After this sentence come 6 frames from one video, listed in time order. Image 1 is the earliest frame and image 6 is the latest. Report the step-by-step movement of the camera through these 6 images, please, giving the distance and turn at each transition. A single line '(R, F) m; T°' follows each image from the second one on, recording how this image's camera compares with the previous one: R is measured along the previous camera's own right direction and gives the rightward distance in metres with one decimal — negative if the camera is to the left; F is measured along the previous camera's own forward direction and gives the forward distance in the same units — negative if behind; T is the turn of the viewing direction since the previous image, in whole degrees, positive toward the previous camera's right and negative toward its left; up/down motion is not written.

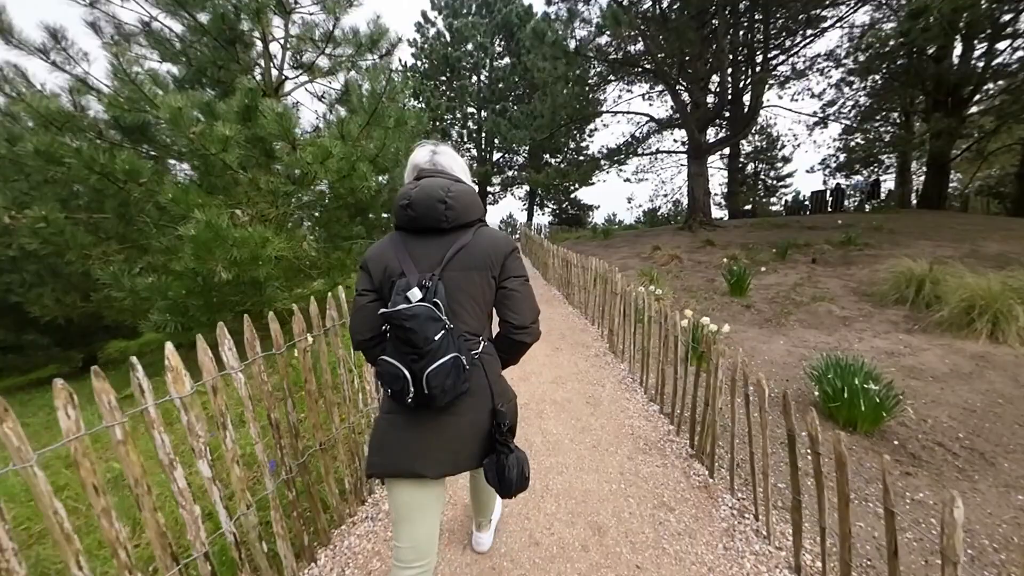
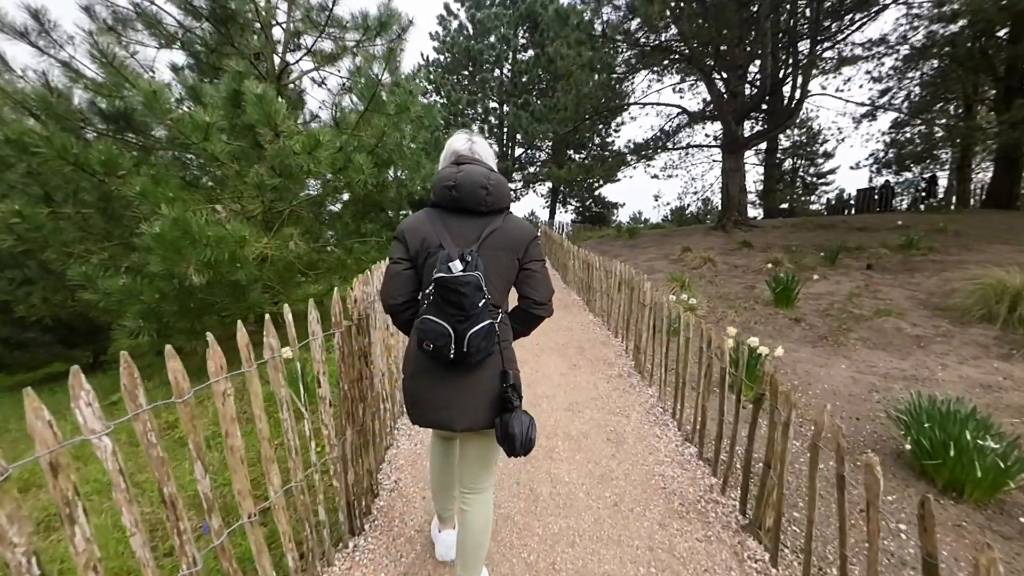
(+0.1, +0.7) m; -3°
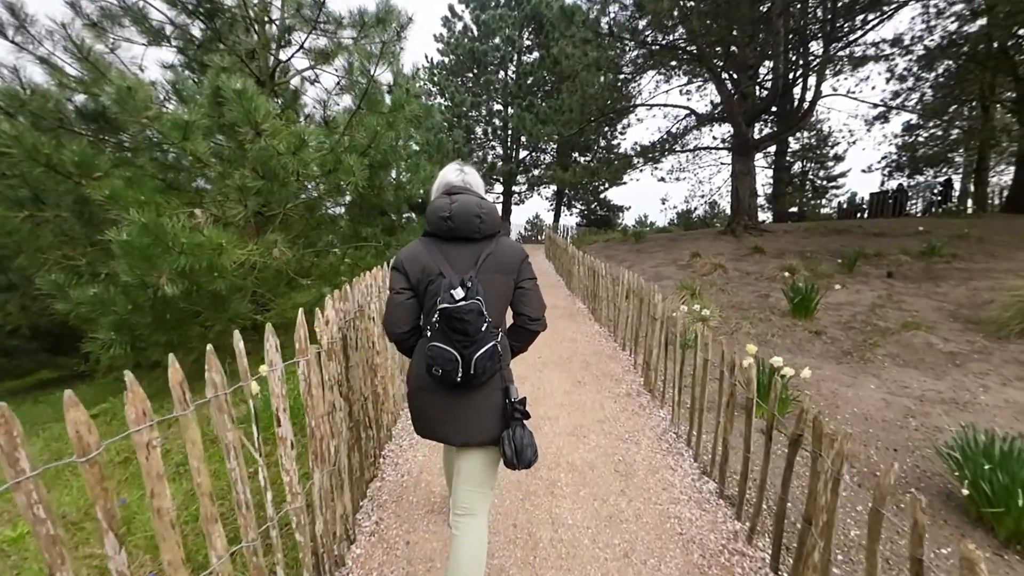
(+0.1, +0.4) m; -1°
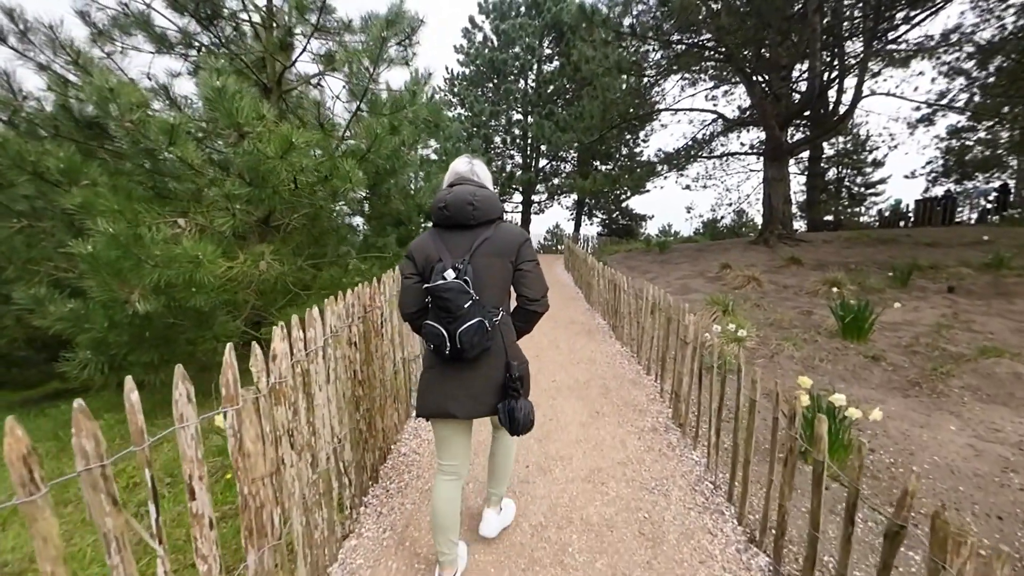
(+0.1, +0.5) m; -3°
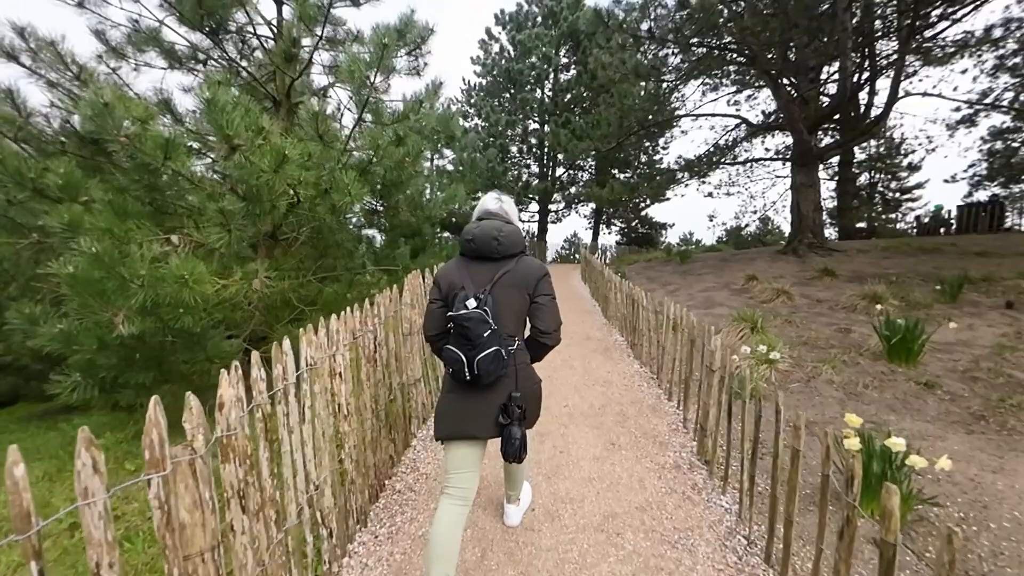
(+0.1, +0.3) m; -3°
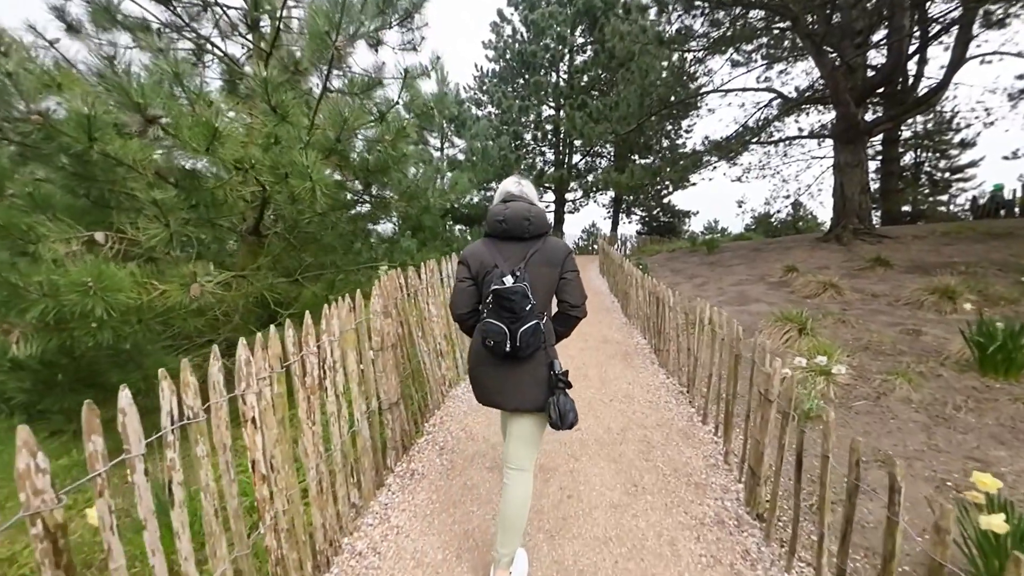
(+0.2, +0.9) m; -3°
